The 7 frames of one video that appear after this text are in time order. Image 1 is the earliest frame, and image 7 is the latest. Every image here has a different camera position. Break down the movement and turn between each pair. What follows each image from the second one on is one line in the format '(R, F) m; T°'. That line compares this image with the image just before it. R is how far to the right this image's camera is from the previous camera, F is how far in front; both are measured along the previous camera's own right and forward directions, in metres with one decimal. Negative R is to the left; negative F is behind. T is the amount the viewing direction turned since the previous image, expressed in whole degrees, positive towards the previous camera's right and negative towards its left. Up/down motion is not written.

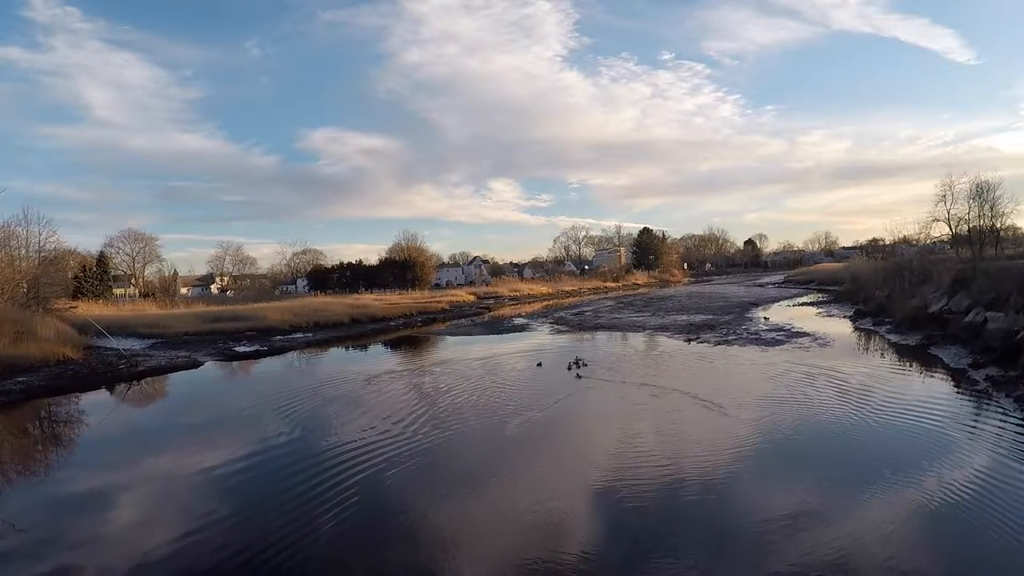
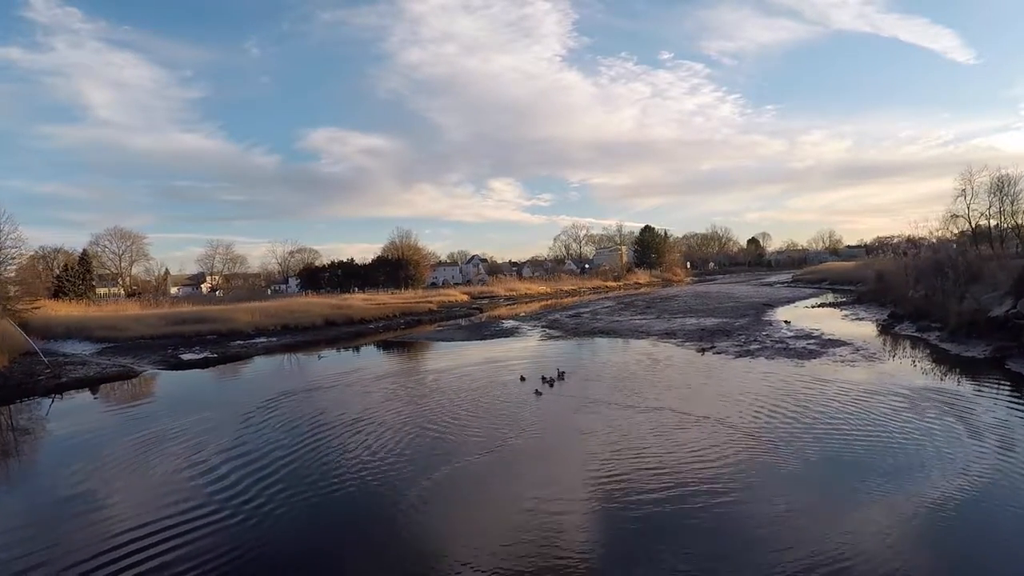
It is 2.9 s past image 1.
(+0.5, +2.7) m; 0°
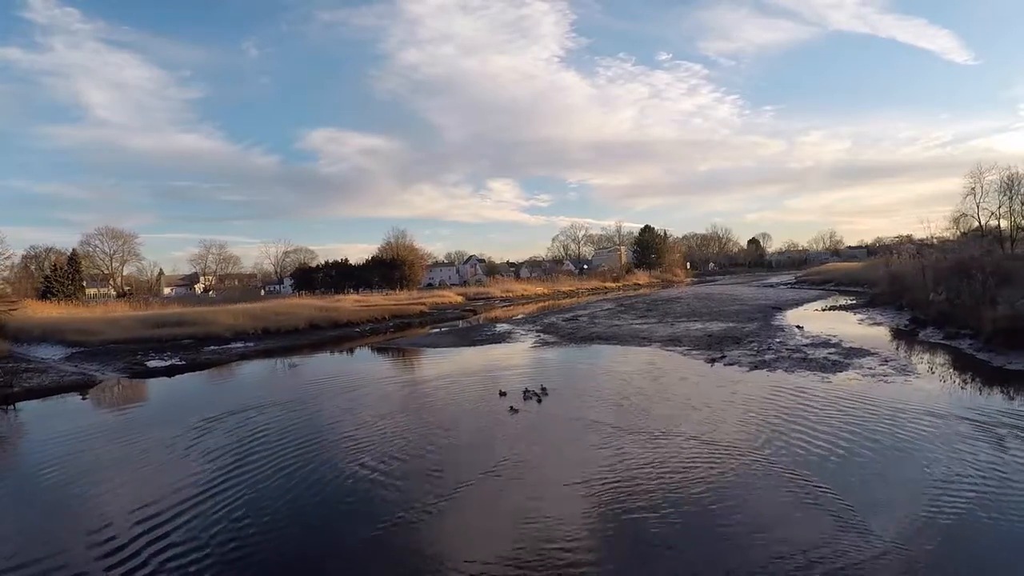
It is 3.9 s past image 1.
(+0.2, +1.4) m; 0°
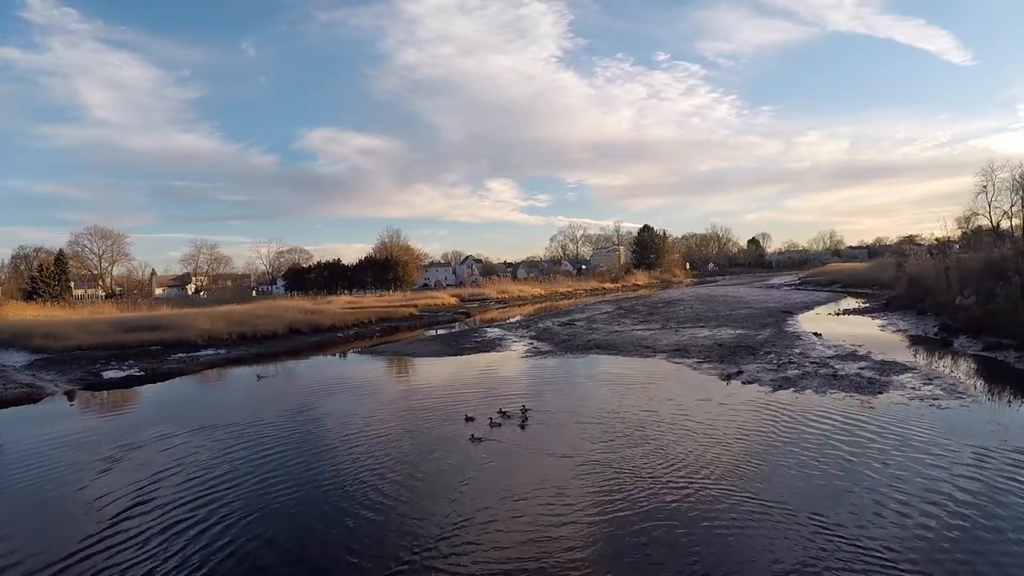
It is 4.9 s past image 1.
(+0.2, +1.6) m; 0°
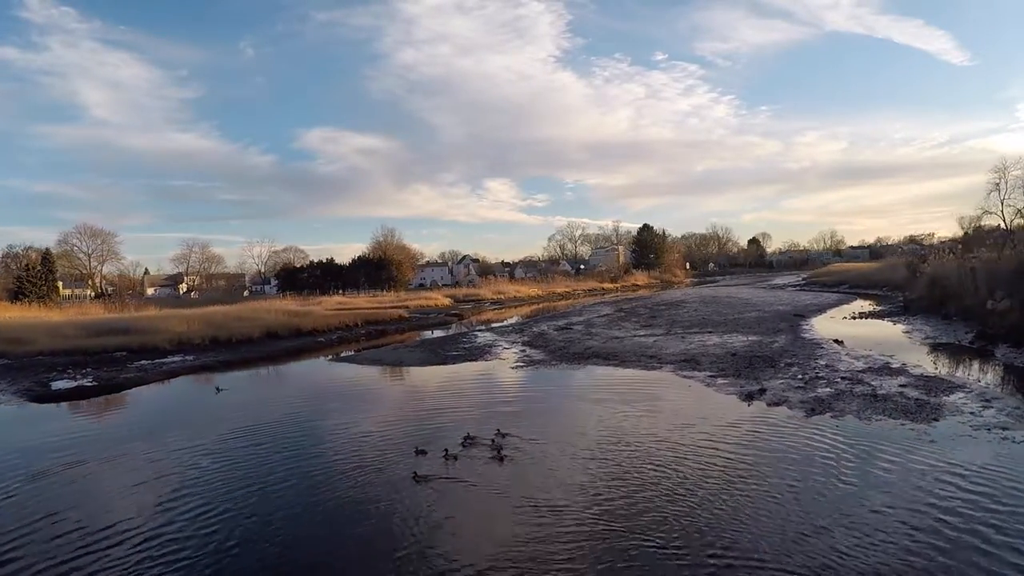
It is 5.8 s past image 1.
(+0.2, +1.6) m; 0°
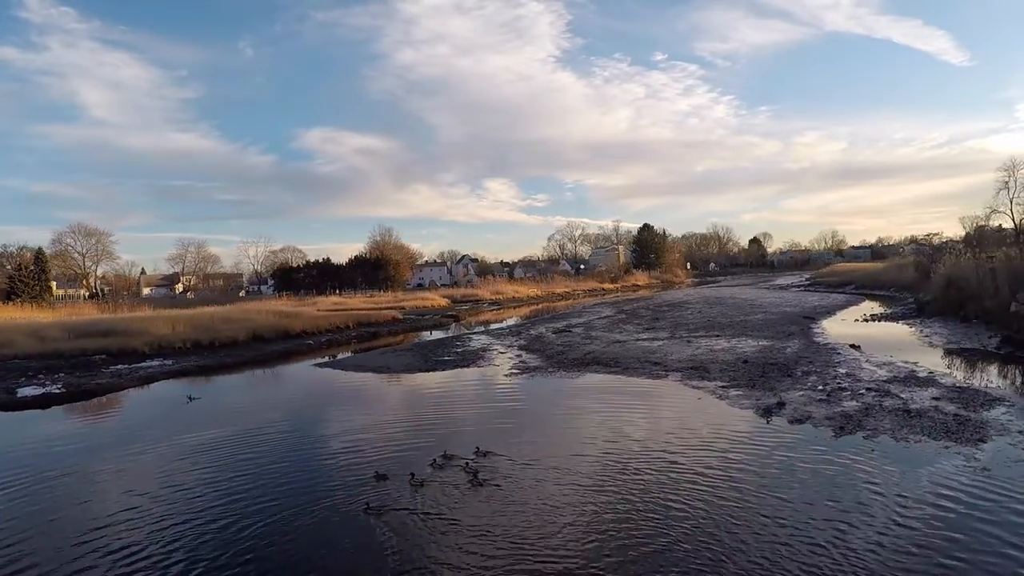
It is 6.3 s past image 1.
(+0.1, +0.9) m; 0°
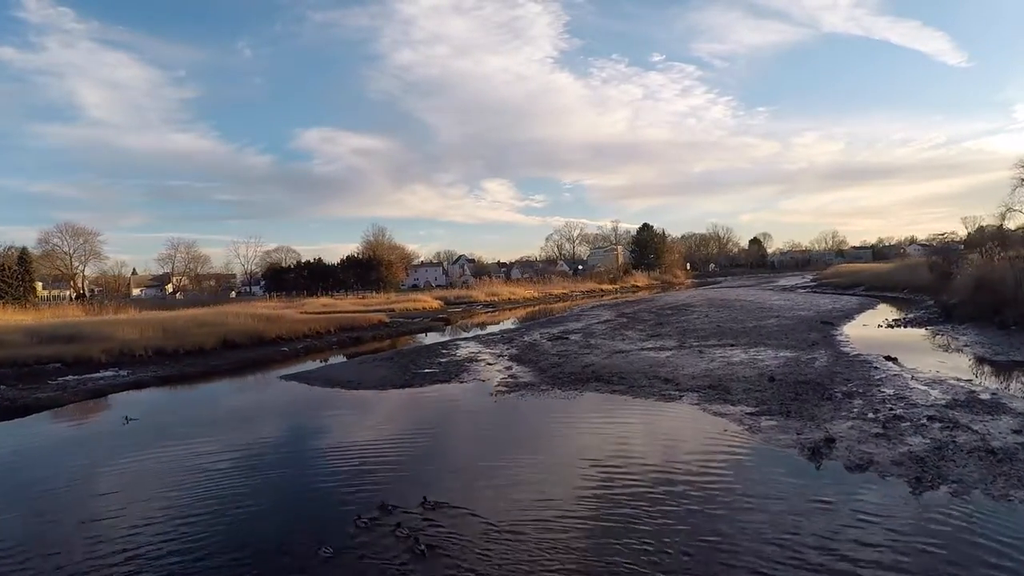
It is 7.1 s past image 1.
(+0.2, +1.7) m; 0°
